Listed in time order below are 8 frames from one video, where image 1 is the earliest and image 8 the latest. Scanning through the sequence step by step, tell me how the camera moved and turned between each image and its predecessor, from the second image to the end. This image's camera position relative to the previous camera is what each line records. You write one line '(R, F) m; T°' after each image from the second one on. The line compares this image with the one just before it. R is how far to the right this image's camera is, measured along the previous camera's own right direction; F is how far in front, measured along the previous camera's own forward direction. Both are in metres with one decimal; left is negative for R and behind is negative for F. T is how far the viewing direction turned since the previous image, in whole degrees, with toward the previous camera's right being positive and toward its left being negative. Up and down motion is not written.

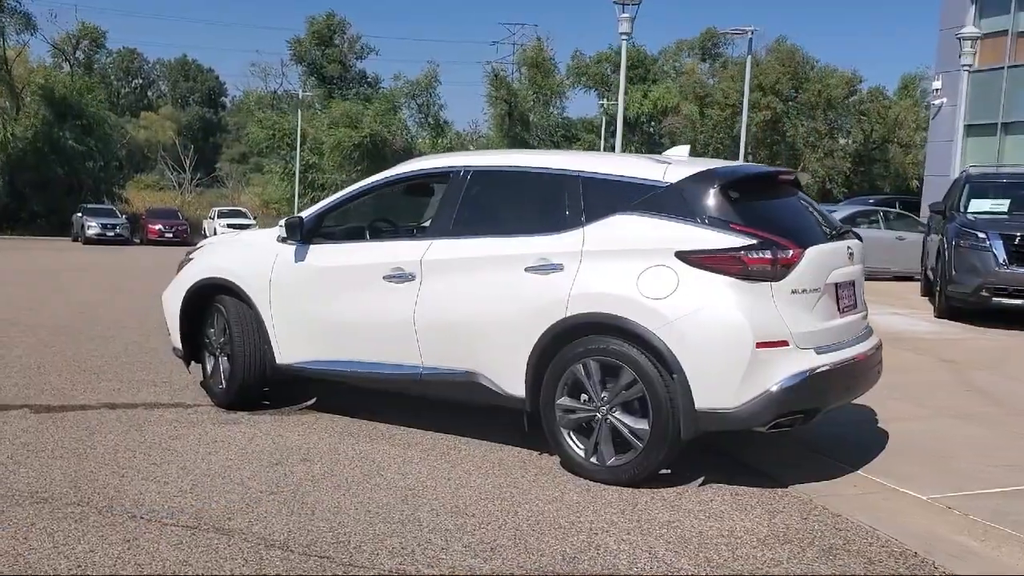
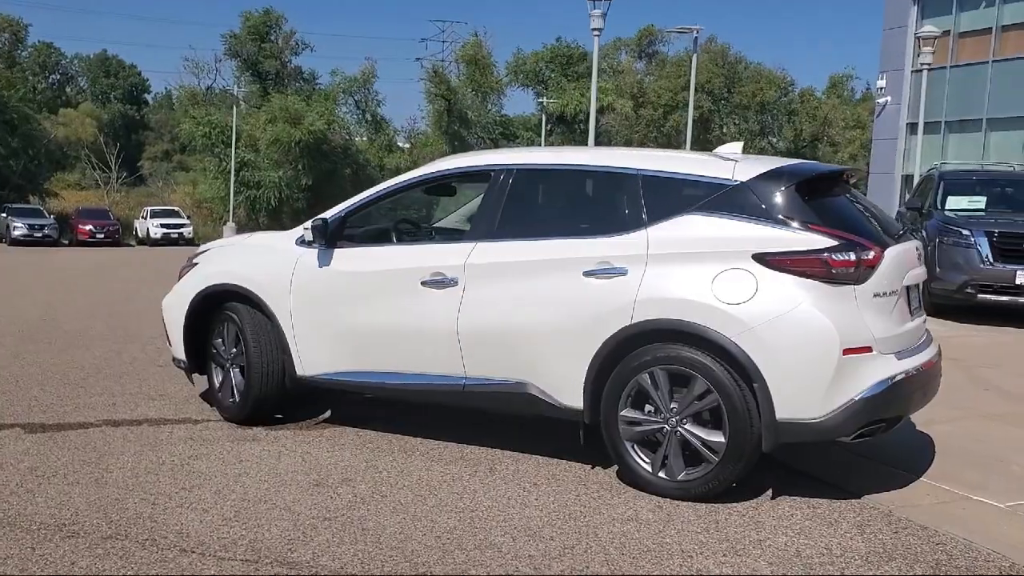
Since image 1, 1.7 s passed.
(-0.7, +0.3) m; +4°
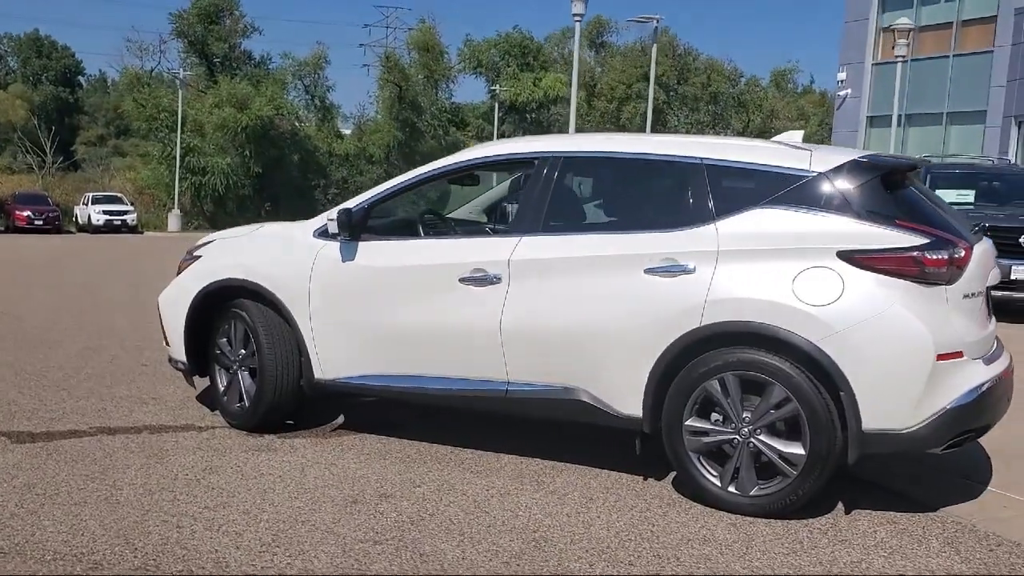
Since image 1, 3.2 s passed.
(-0.5, +0.4) m; +3°
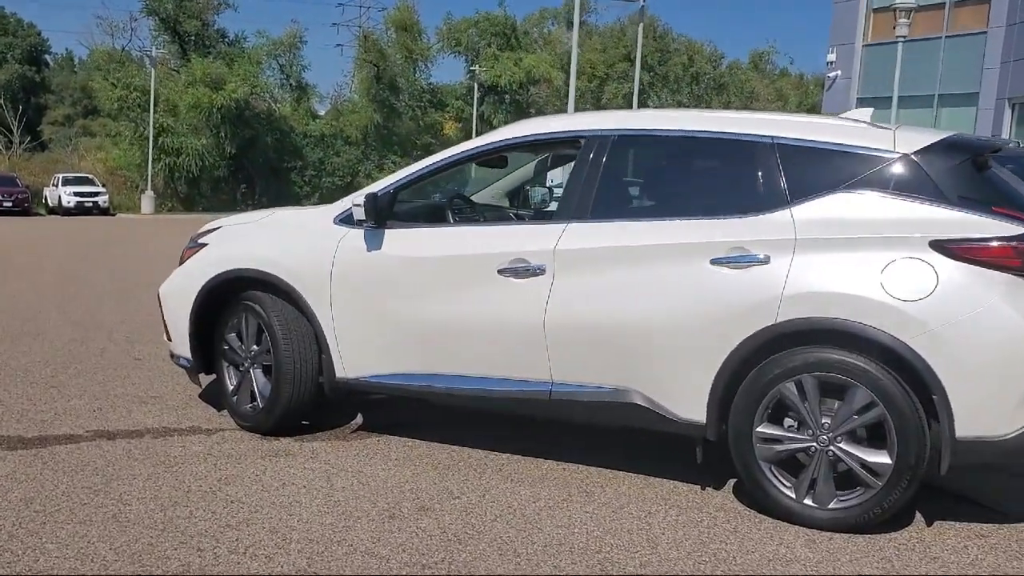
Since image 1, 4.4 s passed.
(-0.3, +0.5) m; +2°
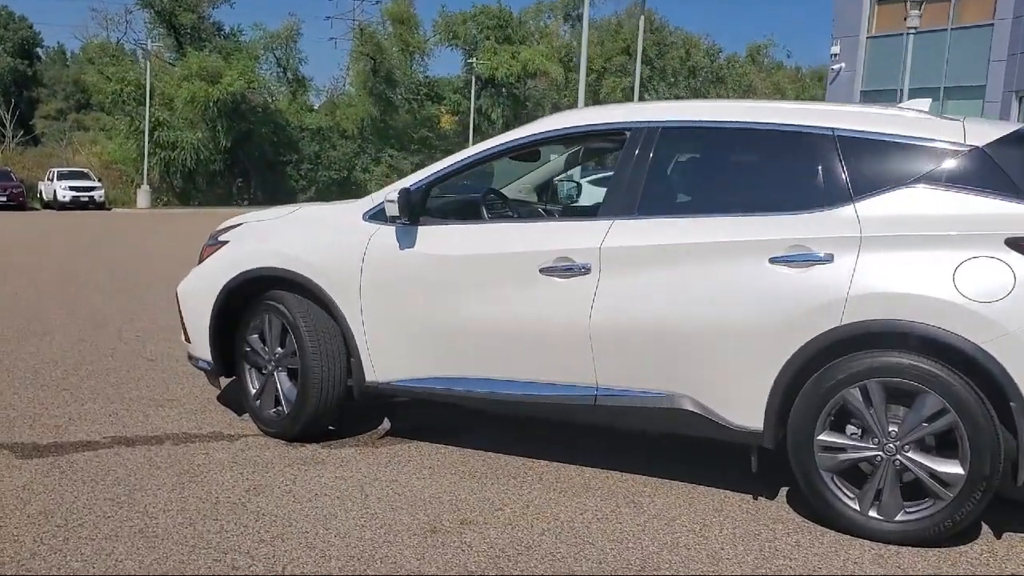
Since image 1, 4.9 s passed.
(-0.2, +0.2) m; 0°
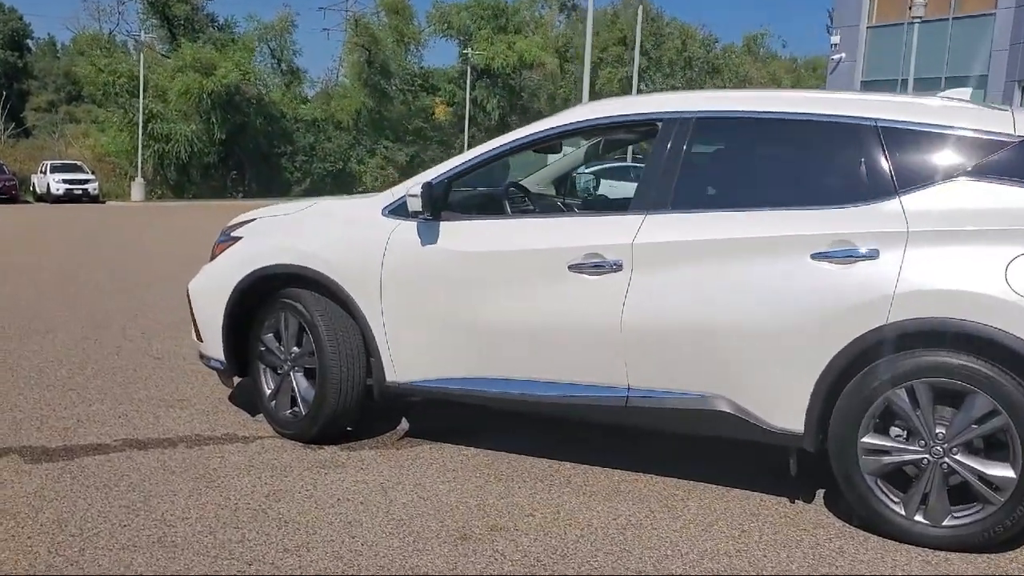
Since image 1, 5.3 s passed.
(-0.1, +0.2) m; 0°
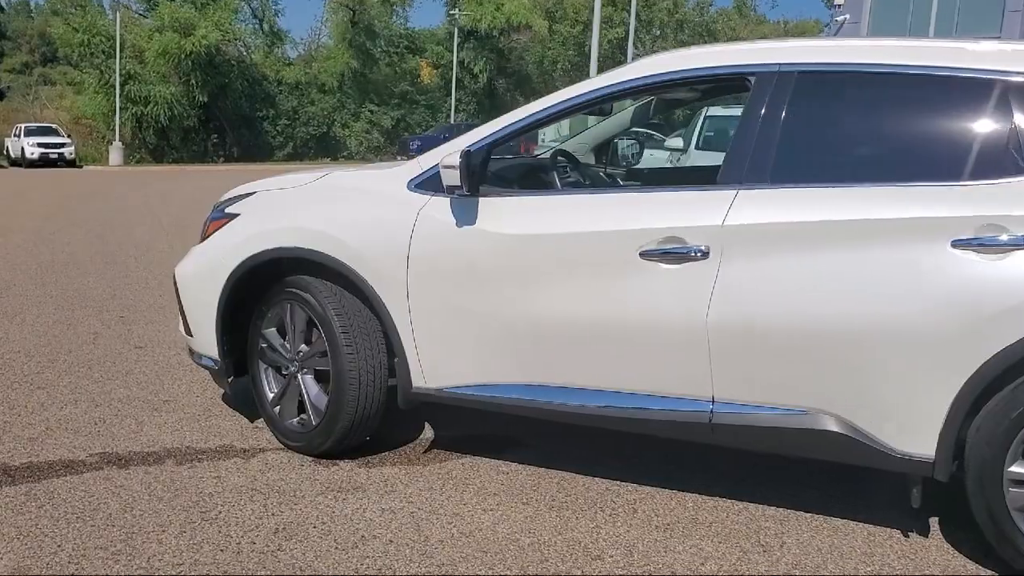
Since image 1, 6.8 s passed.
(-0.3, +0.8) m; +1°
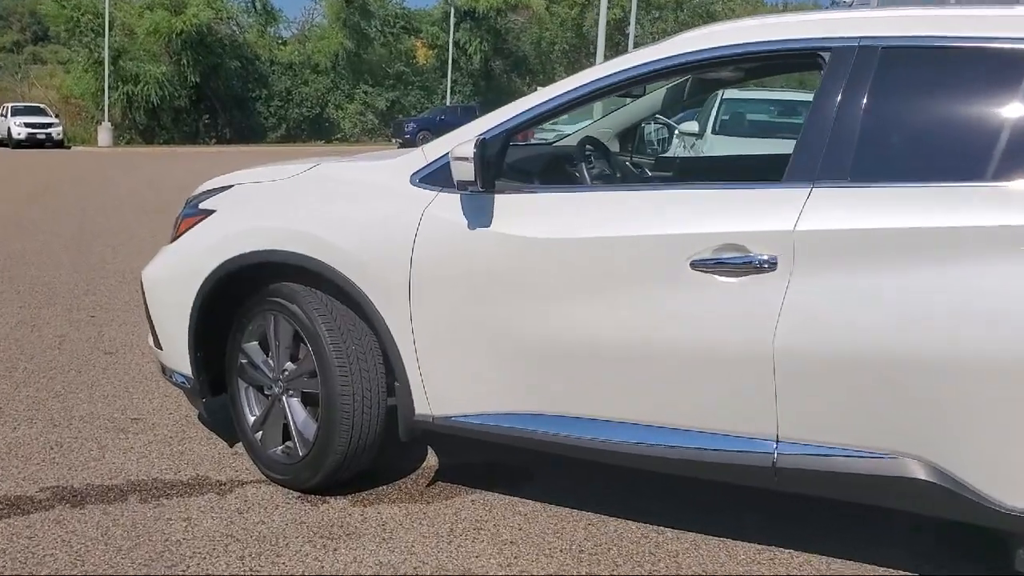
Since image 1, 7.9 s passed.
(-0.1, +0.6) m; 0°
